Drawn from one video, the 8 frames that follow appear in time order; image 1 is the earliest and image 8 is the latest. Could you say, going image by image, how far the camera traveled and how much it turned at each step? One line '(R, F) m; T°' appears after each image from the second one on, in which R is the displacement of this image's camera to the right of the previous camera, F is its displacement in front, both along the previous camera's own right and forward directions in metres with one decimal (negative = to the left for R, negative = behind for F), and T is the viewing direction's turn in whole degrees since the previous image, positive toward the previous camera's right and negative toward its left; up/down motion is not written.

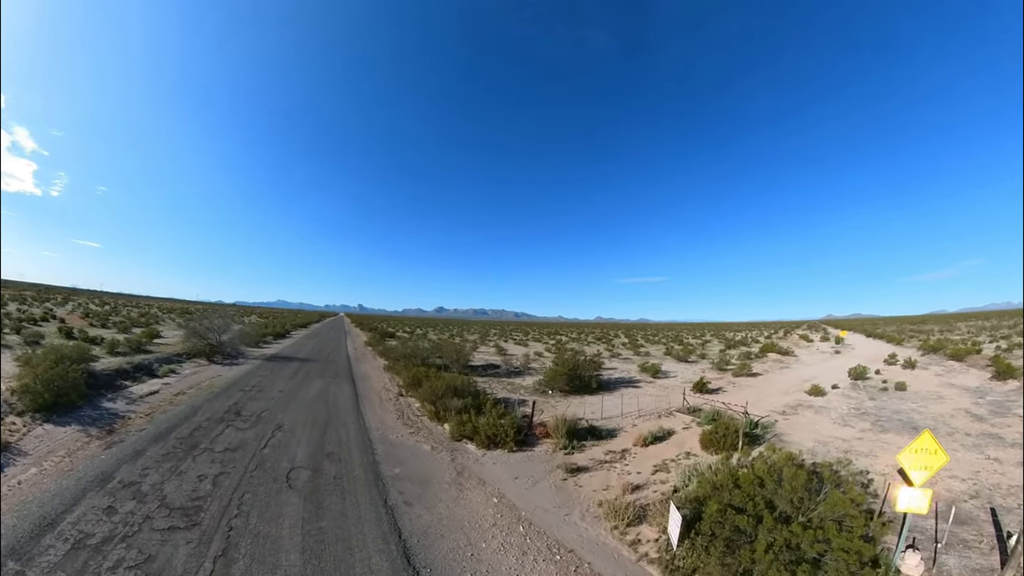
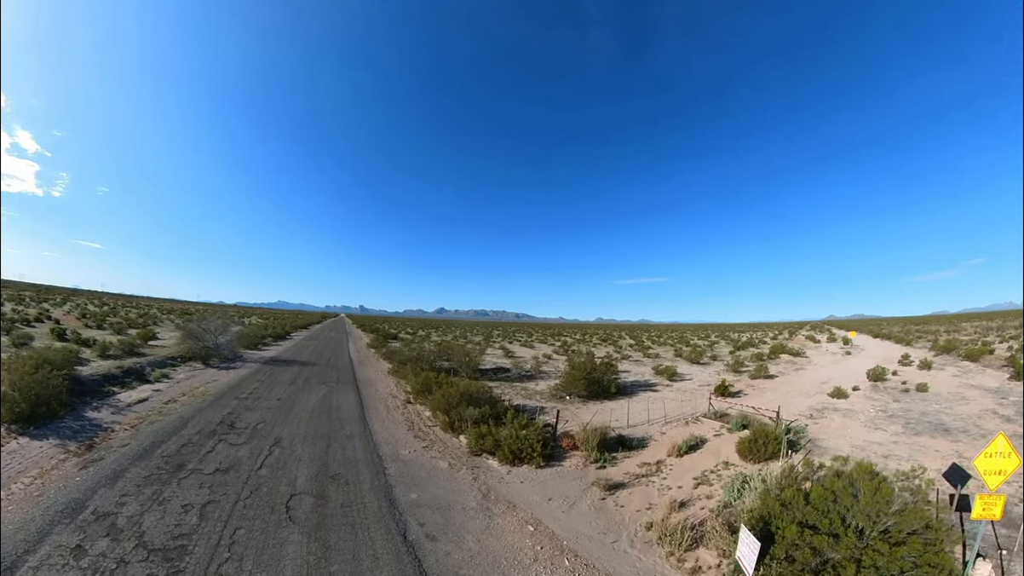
(-0.7, +1.1) m; 0°
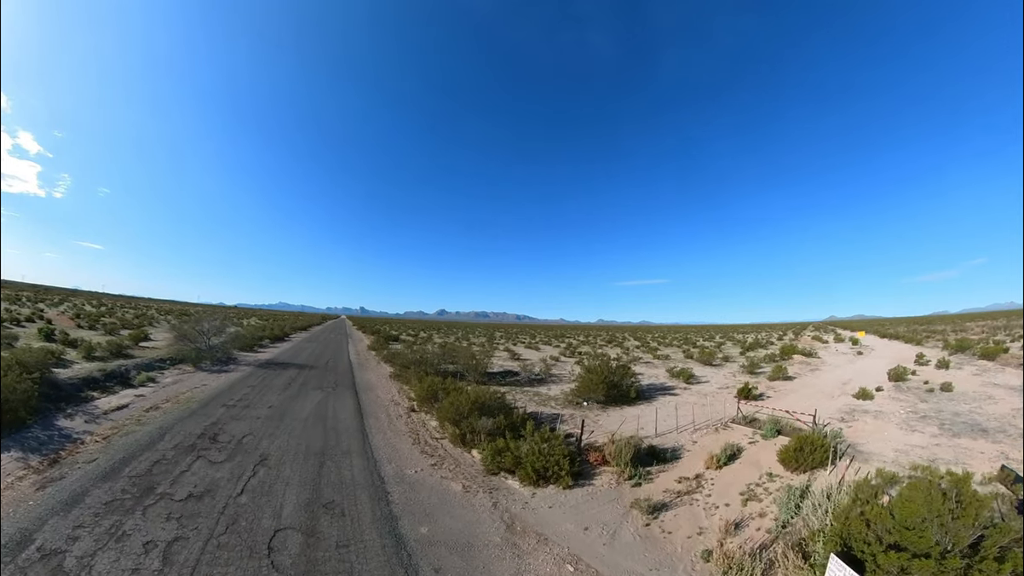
(-0.5, +1.2) m; 0°
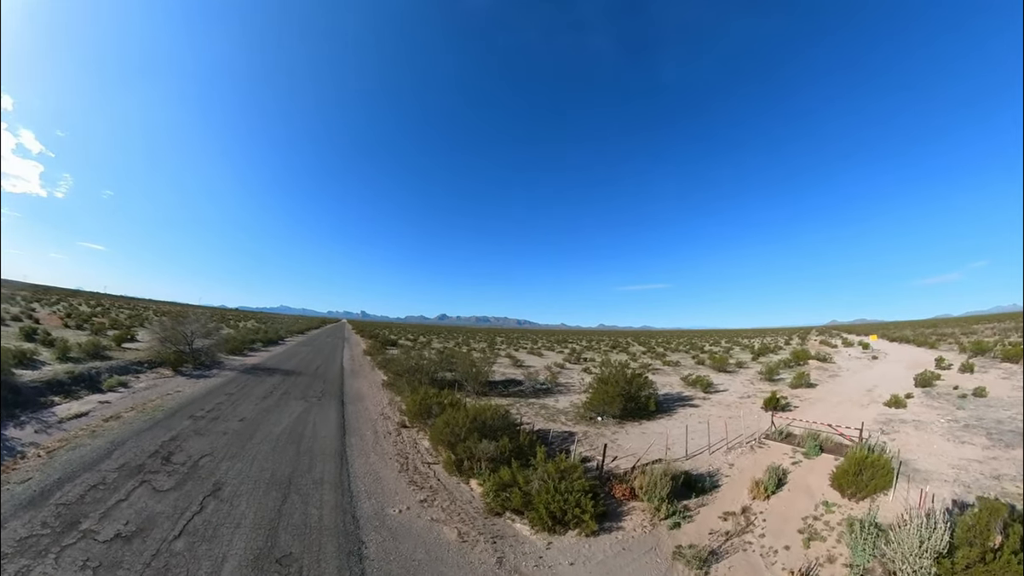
(-0.1, +1.6) m; 0°
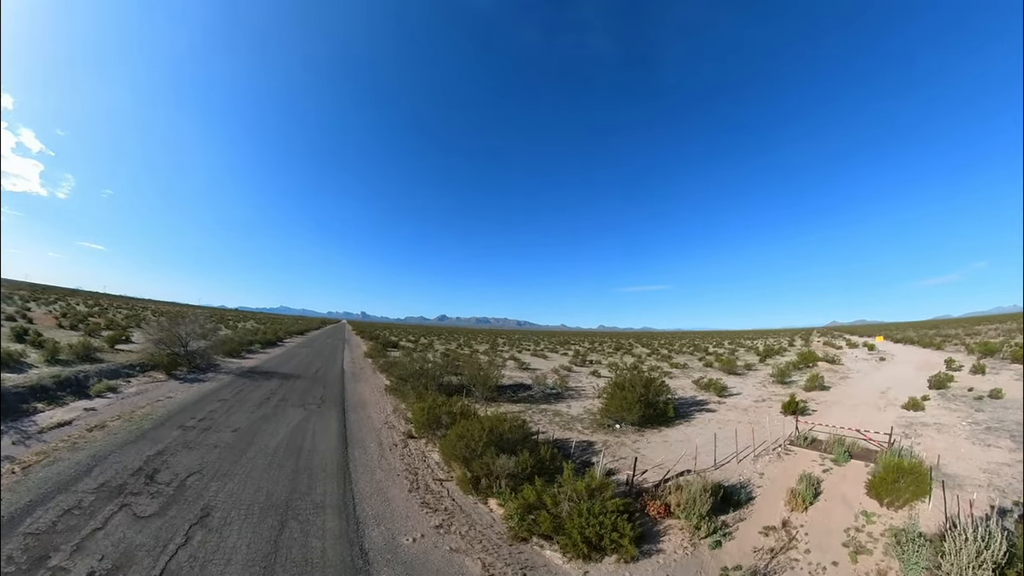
(-0.5, +0.7) m; 0°
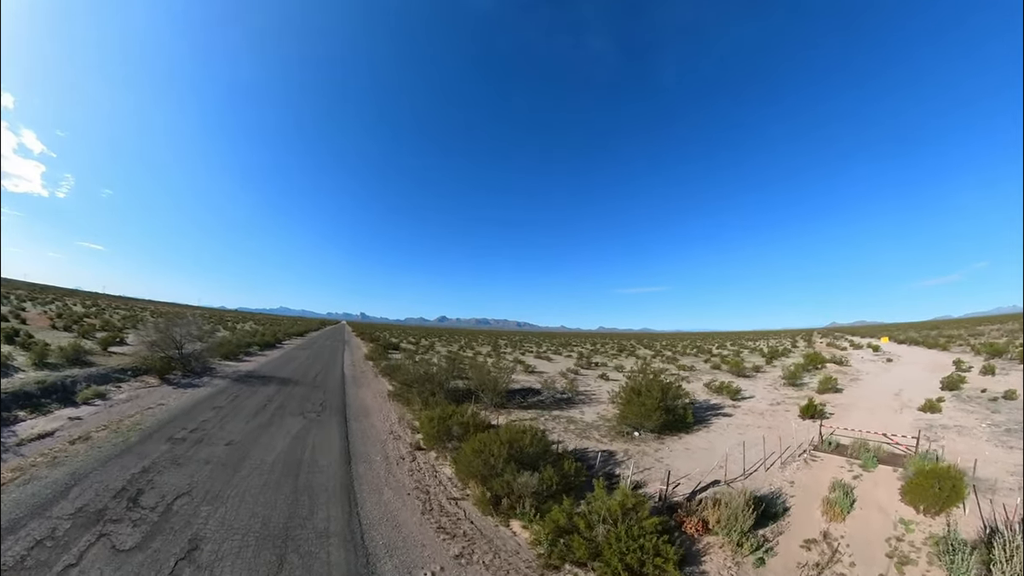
(-0.4, +0.7) m; 0°
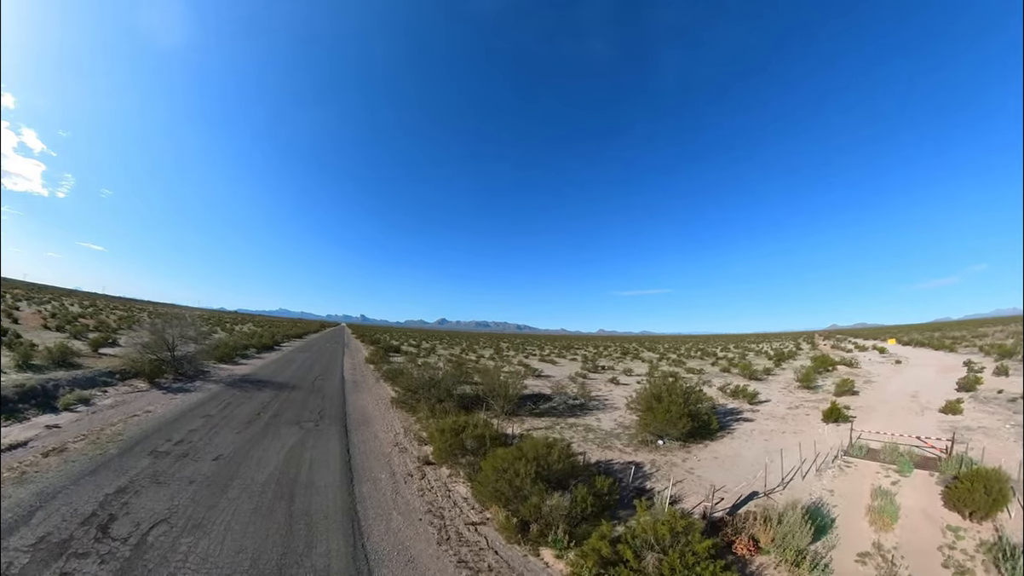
(-0.5, +0.8) m; 0°
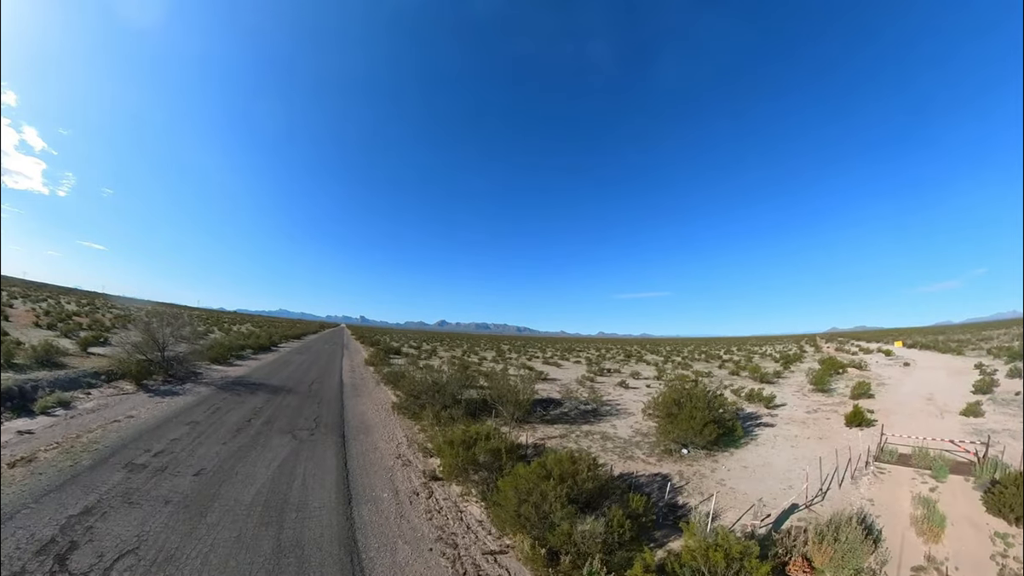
(-0.4, +0.8) m; 0°
